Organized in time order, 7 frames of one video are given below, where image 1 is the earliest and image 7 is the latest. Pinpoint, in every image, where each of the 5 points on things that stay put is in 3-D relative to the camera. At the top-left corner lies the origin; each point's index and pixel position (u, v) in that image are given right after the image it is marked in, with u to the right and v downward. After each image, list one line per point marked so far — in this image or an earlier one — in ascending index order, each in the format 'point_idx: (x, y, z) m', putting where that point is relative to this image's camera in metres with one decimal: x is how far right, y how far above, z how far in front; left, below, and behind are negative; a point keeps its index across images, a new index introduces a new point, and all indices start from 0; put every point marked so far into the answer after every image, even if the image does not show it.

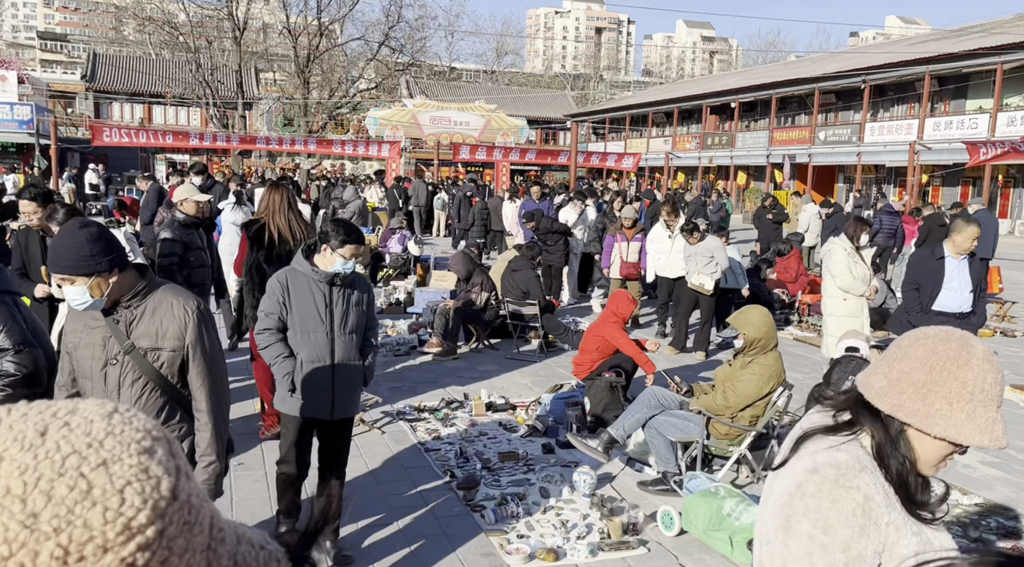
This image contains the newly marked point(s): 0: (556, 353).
0: (+0.5, -0.7, +8.8) m
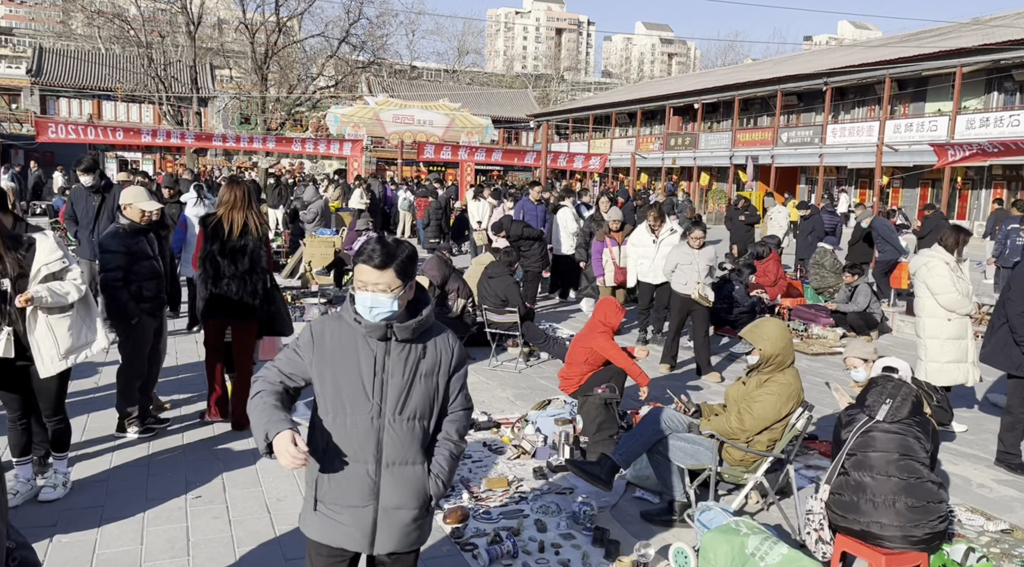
0: (+0.2, -0.8, +8.4) m
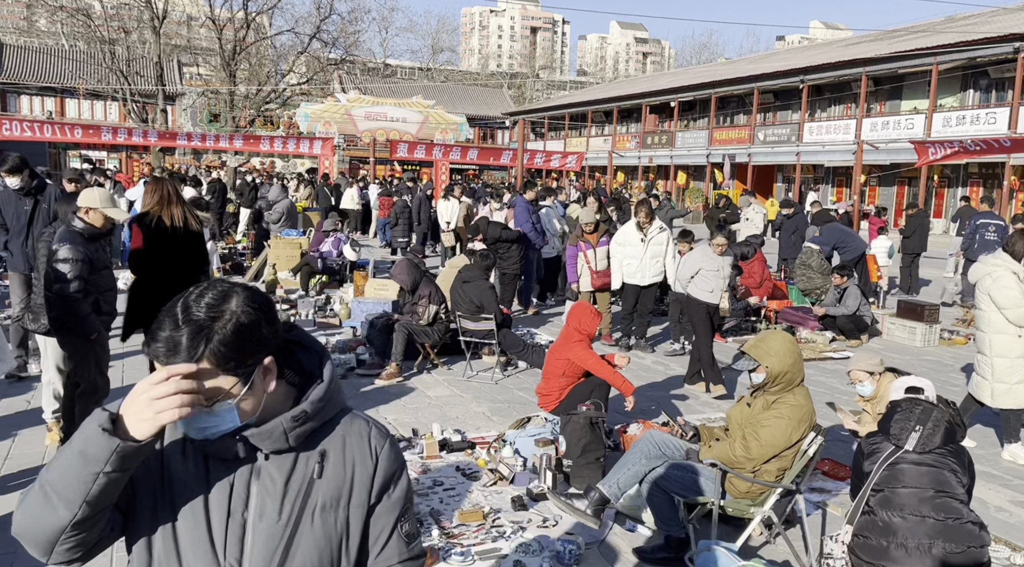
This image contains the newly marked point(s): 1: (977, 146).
0: (0.0, -0.8, +7.9) m
1: (+9.3, +2.8, +16.6) m
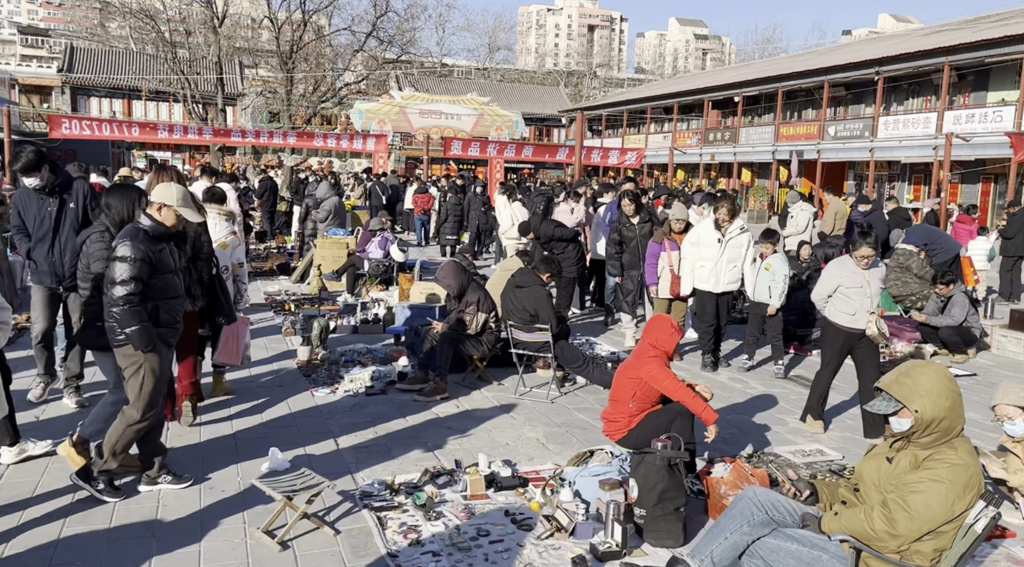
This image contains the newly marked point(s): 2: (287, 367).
0: (+0.5, -0.9, +7.0) m
1: (+10.4, +2.7, +15.1) m
2: (-2.1, -0.8, +7.7) m
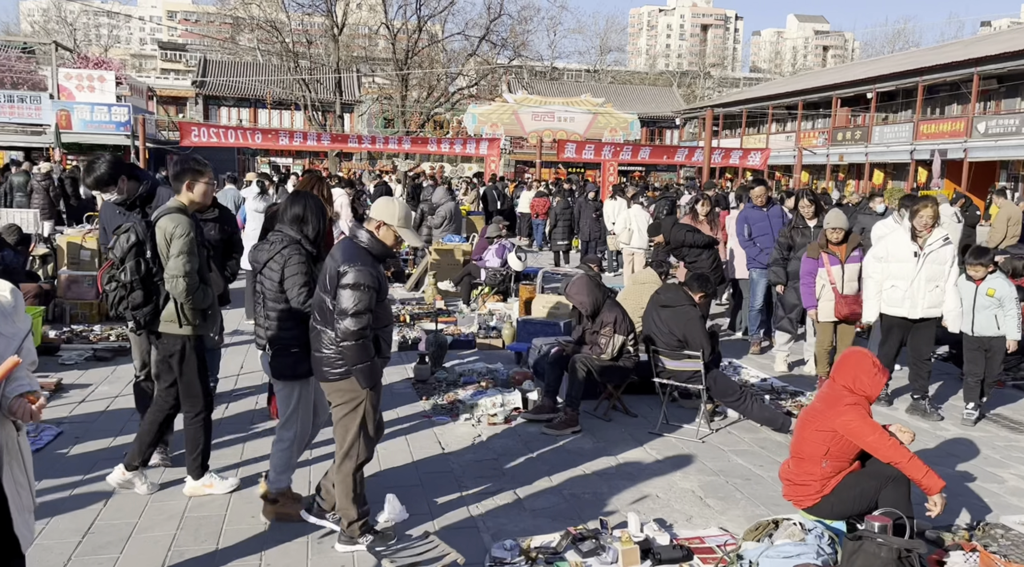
0: (+1.5, -1.0, +6.0) m
1: (+12.4, +2.4, +12.9) m
2: (-0.9, -0.9, +7.0) m
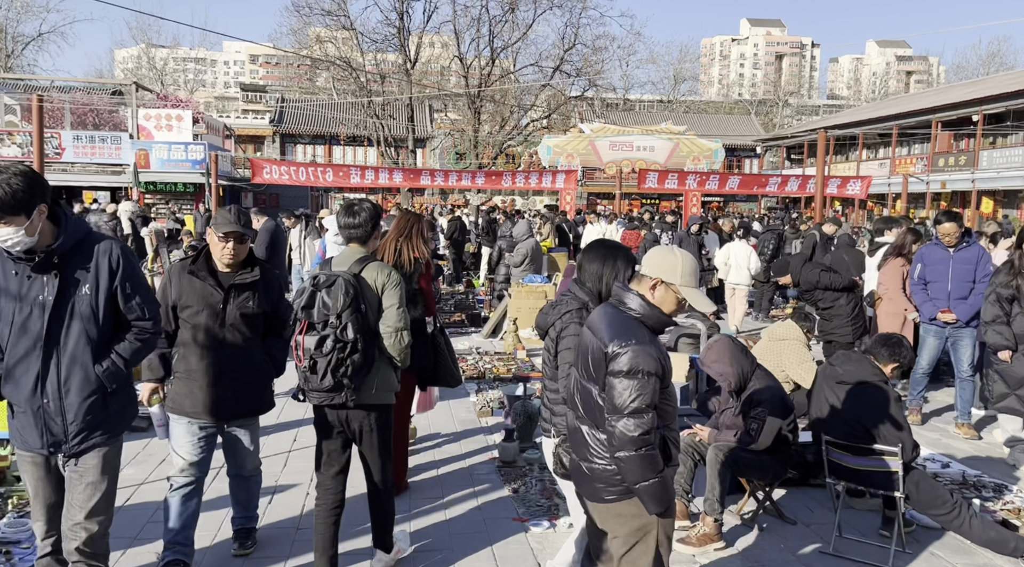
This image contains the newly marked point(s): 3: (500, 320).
0: (+2.2, -1.4, +4.4) m
1: (+13.6, +1.8, +10.4) m
2: (-0.2, -1.3, +5.6) m
3: (-0.1, -0.5, +10.9) m
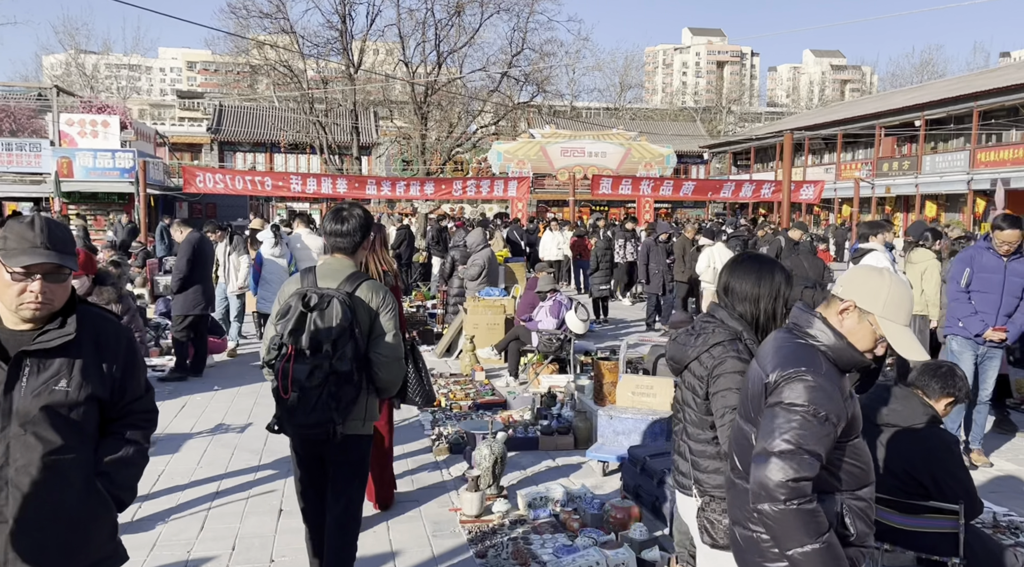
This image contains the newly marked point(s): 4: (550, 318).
0: (+2.1, -1.5, +3.7) m
1: (+13.1, +1.8, +10.4) m
2: (-0.4, -1.4, +4.7) m
3: (-0.7, -0.7, +10.0) m
4: (+0.4, -0.4, +8.8) m
